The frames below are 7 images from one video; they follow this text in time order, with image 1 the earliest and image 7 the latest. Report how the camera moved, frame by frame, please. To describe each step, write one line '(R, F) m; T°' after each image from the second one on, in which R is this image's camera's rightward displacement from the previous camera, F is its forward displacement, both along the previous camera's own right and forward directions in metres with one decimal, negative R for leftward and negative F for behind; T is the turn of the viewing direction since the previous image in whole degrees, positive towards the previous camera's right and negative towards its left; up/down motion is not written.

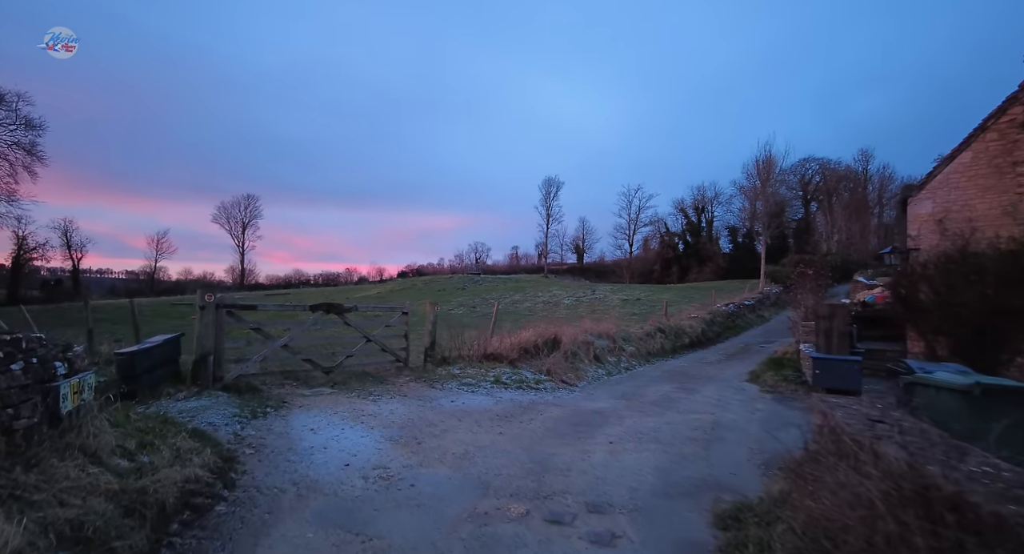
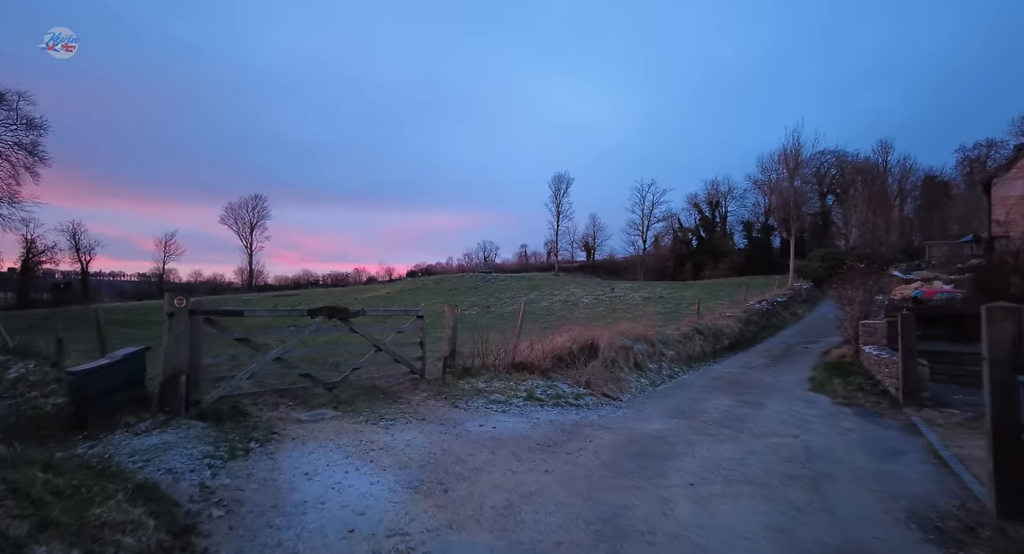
(-0.5, +1.5) m; -1°
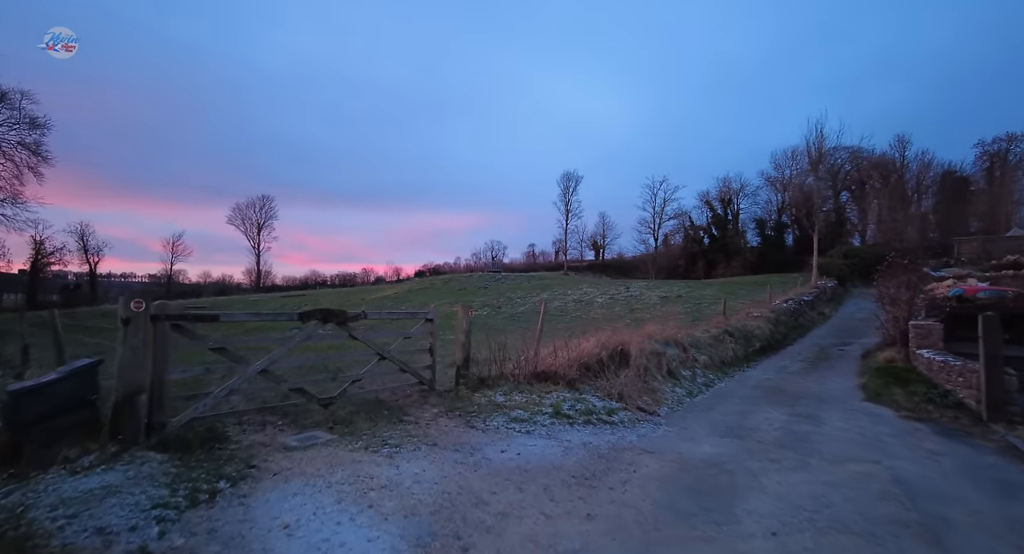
(-0.2, +1.1) m; -1°
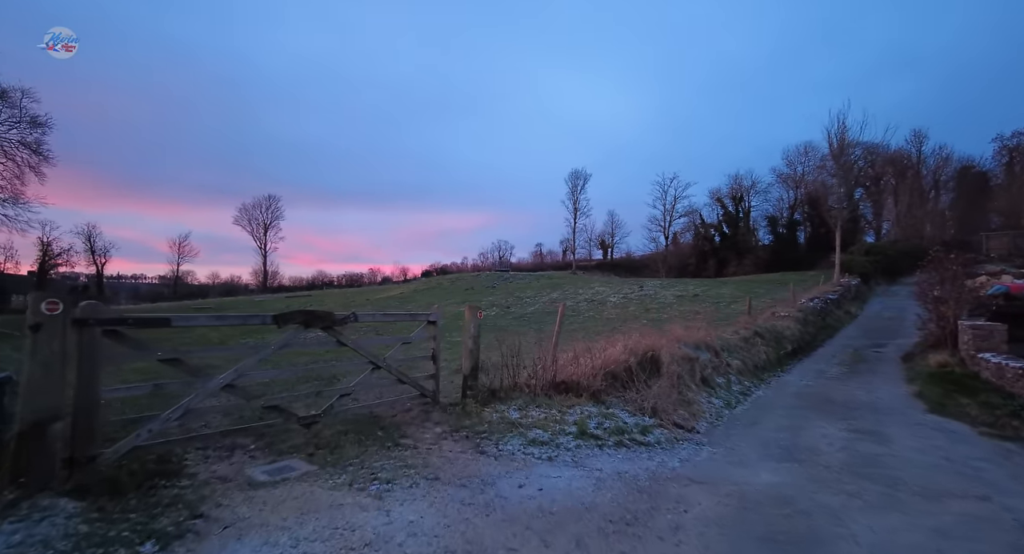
(-0.1, +1.1) m; -1°
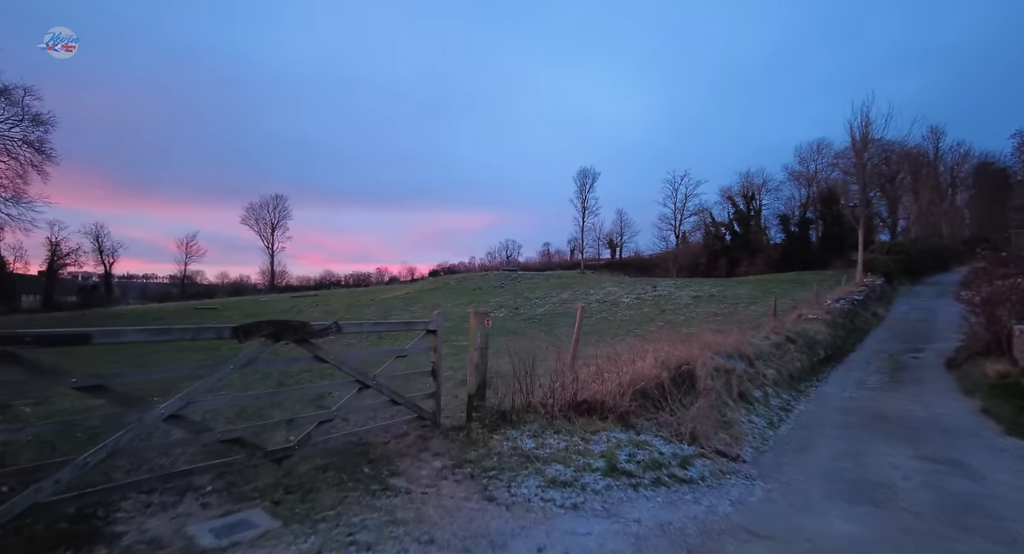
(-0.1, +1.0) m; -1°
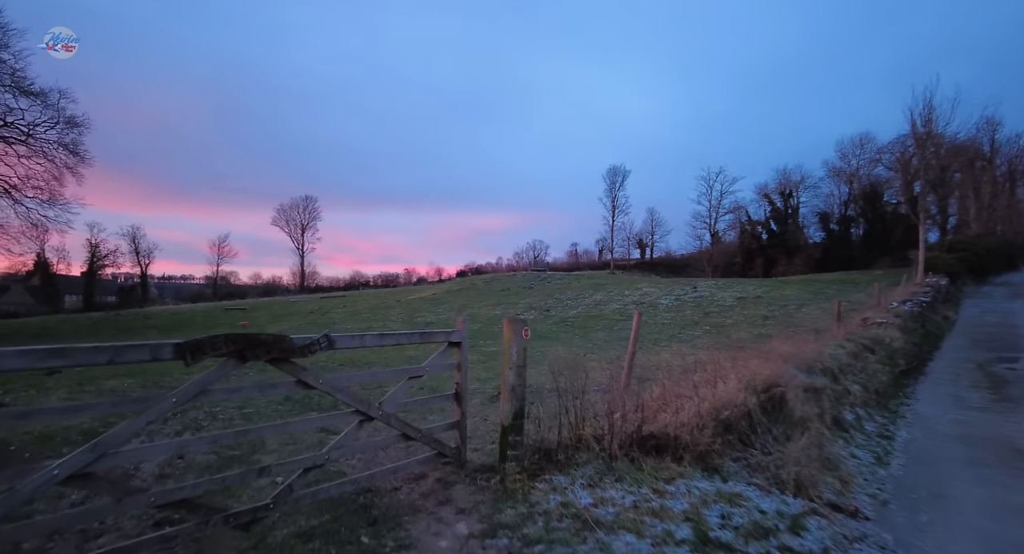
(-0.2, +1.3) m; -3°
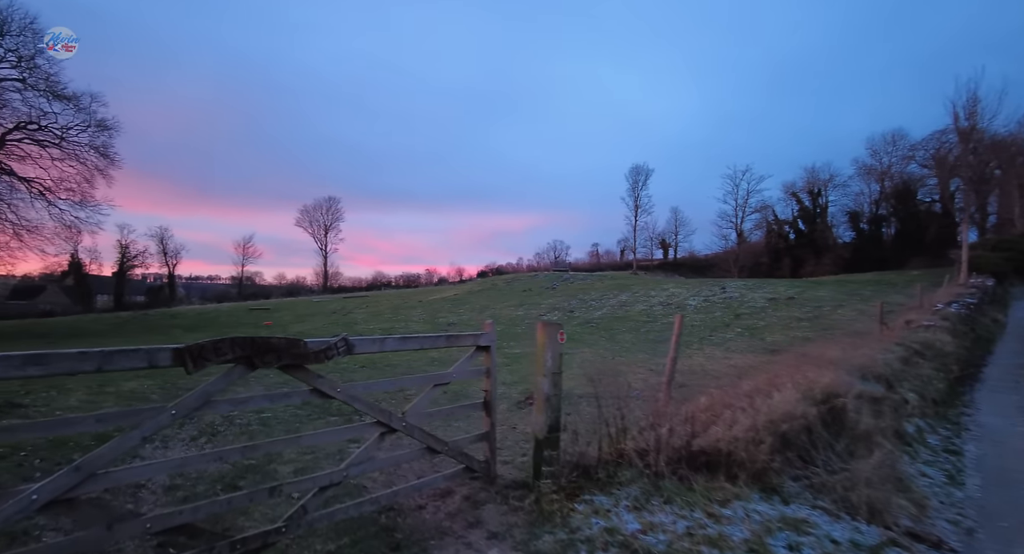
(-0.1, +0.4) m; -2°
